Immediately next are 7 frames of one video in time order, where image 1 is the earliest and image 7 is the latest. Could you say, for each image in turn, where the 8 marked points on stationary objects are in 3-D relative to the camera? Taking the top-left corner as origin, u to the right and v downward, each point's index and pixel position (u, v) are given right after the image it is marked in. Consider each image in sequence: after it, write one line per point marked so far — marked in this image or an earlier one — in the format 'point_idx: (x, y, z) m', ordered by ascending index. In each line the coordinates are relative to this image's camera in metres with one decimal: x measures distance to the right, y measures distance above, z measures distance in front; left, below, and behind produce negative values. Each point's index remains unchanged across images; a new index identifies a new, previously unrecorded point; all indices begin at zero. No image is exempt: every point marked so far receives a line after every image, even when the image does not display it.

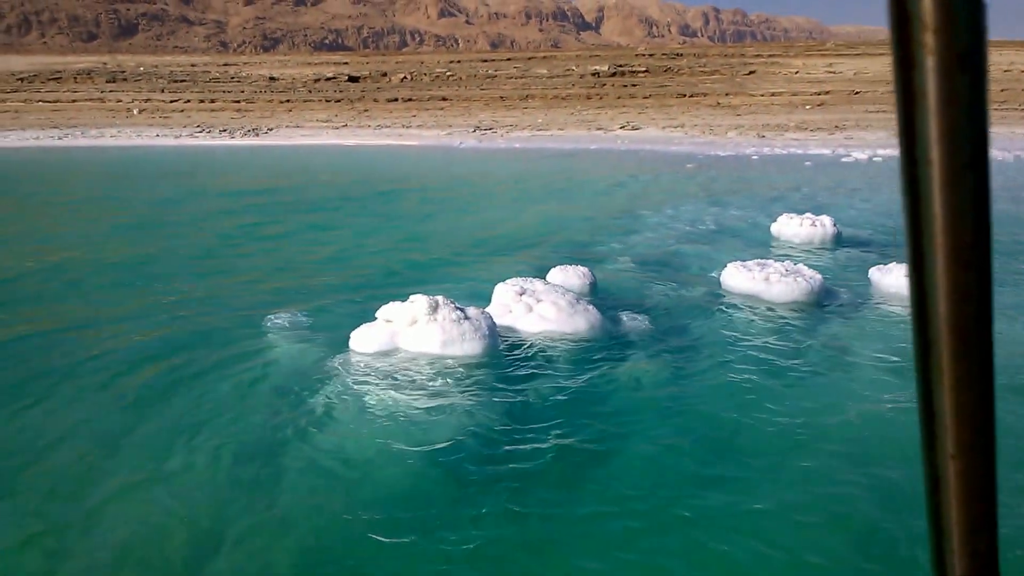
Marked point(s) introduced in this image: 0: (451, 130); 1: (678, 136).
0: (-1.0, +2.6, +18.0) m
1: (+3.1, +2.7, +19.1) m
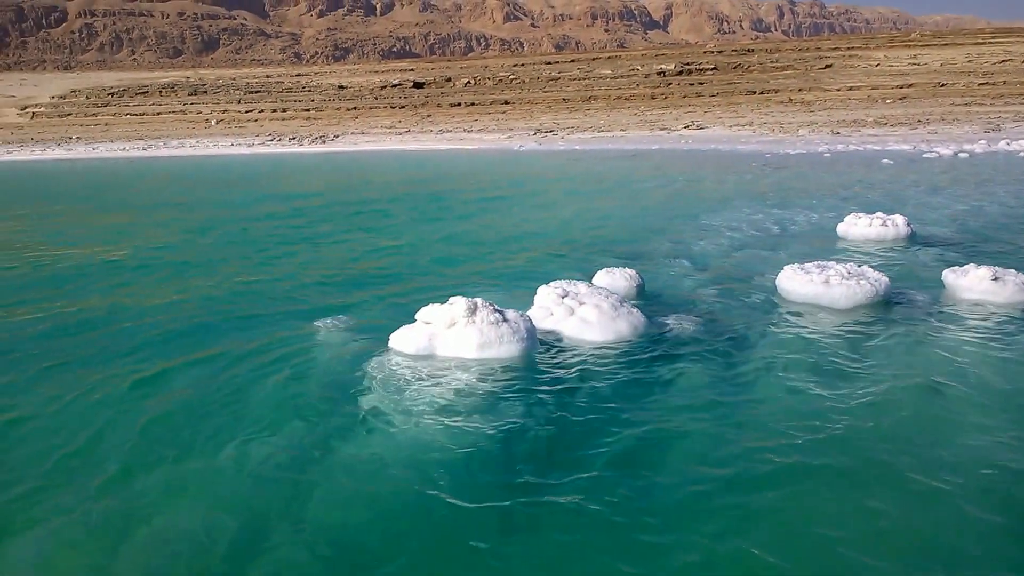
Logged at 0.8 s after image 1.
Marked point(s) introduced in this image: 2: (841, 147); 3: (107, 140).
0: (0.0, +2.6, +18.4) m
1: (+4.1, +2.7, +19.0) m
2: (+5.9, +2.5, +19.5) m
3: (-6.1, +2.3, +16.8) m
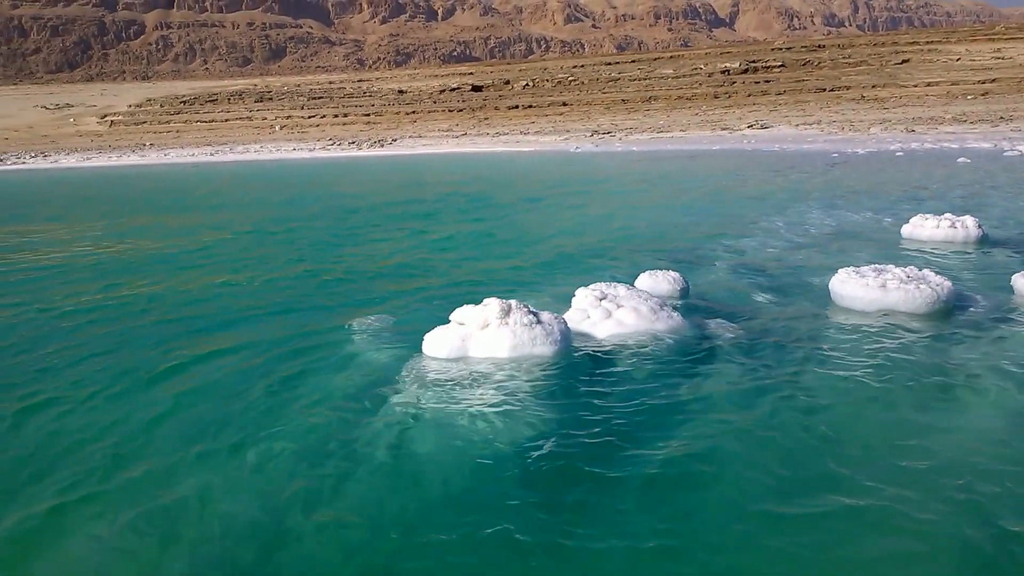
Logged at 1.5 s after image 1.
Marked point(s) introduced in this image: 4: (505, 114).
0: (+1.0, +2.6, +18.2) m
1: (+5.1, +2.6, +18.4) m
2: (+6.9, +2.5, +18.8) m
3: (-5.3, +2.2, +17.4) m
4: (-0.1, +3.1, +19.3) m
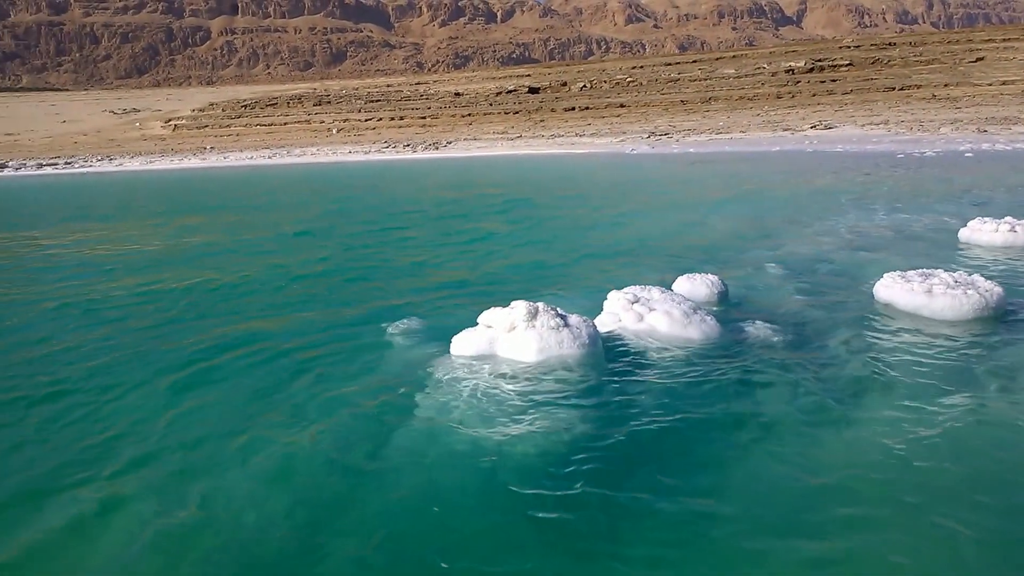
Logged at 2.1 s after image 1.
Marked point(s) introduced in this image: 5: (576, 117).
0: (+1.9, +2.5, +18.0) m
1: (+6.0, +2.5, +17.8) m
2: (+7.9, +2.4, +18.1) m
3: (-4.4, +2.2, +17.6) m
4: (+0.9, +3.0, +19.1) m
5: (+1.1, +3.0, +19.1) m
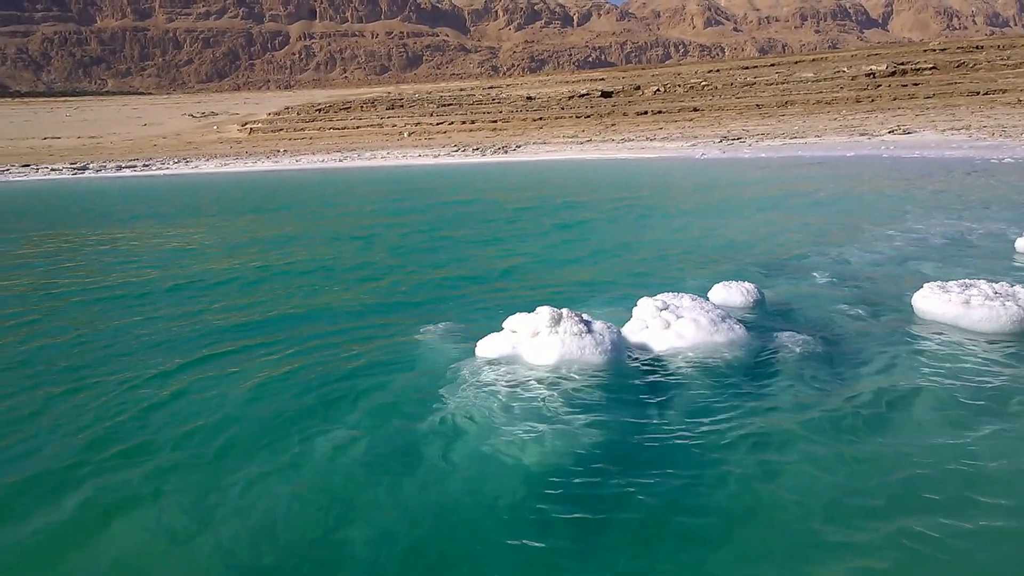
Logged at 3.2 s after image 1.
0: (+3.0, +2.4, +17.7) m
1: (+7.1, +2.3, +17.2) m
2: (+9.0, +2.2, +17.3) m
3: (-3.3, +2.2, +17.8) m
4: (+2.1, +2.9, +19.0) m
5: (+2.3, +2.9, +18.9) m
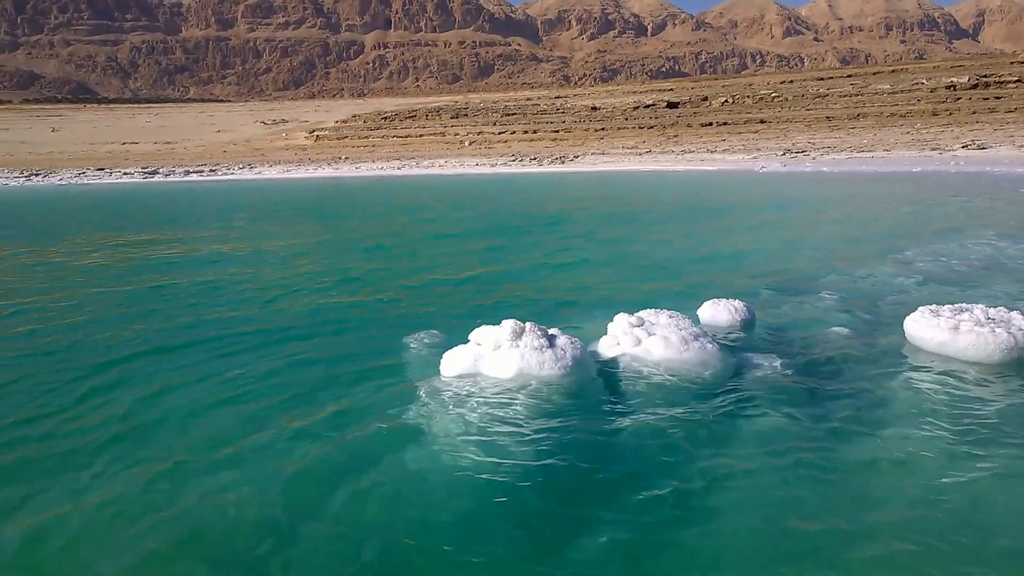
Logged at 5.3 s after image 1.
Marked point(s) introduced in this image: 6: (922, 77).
0: (+3.9, +2.1, +17.3) m
1: (+8.0, +2.0, +16.3) m
2: (+9.8, +1.8, +16.2) m
3: (-2.4, +2.1, +18.1) m
4: (+3.2, +2.7, +18.6) m
5: (+3.4, +2.6, +18.5) m
6: (+7.4, +3.8, +19.7) m
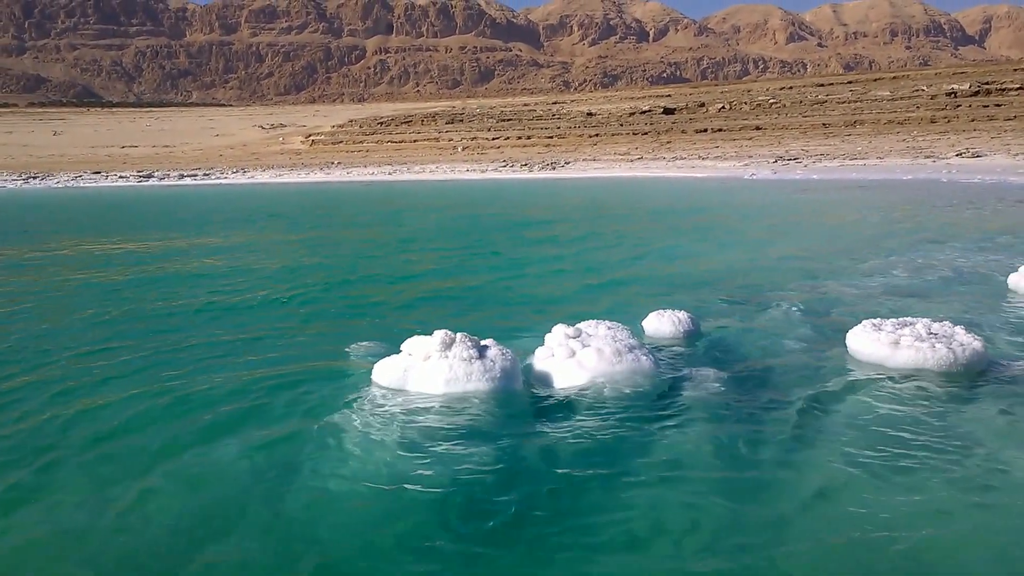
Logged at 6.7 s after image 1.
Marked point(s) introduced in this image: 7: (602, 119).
0: (+3.7, +2.0, +17.1) m
1: (+7.8, +1.8, +16.0) m
2: (+9.6, +1.6, +15.9) m
3: (-2.5, +2.0, +18.2) m
4: (+3.1, +2.5, +18.5) m
5: (+3.3, +2.5, +18.4) m
6: (+7.4, +3.6, +19.5) m
7: (+1.7, +3.1, +19.9) m
